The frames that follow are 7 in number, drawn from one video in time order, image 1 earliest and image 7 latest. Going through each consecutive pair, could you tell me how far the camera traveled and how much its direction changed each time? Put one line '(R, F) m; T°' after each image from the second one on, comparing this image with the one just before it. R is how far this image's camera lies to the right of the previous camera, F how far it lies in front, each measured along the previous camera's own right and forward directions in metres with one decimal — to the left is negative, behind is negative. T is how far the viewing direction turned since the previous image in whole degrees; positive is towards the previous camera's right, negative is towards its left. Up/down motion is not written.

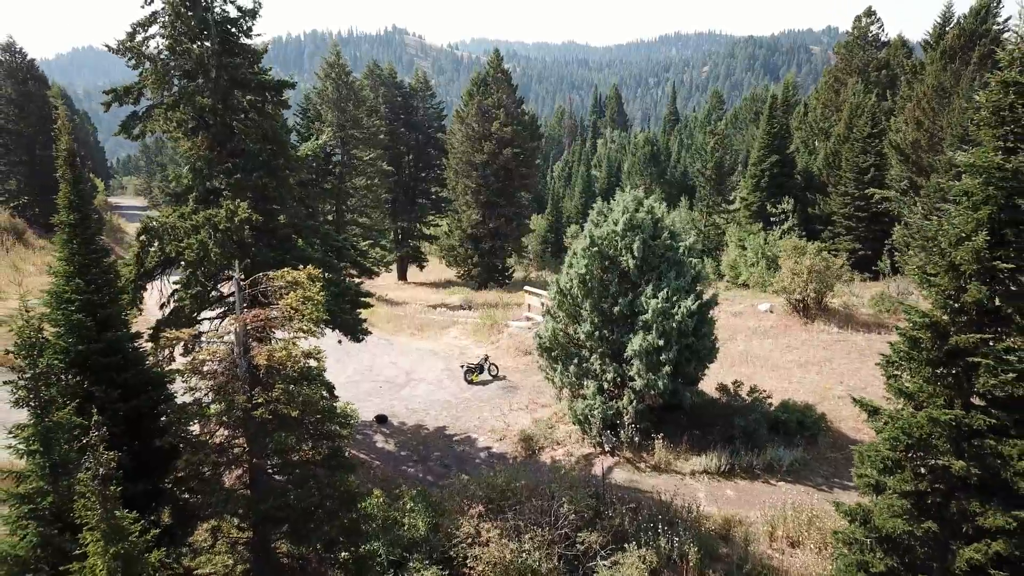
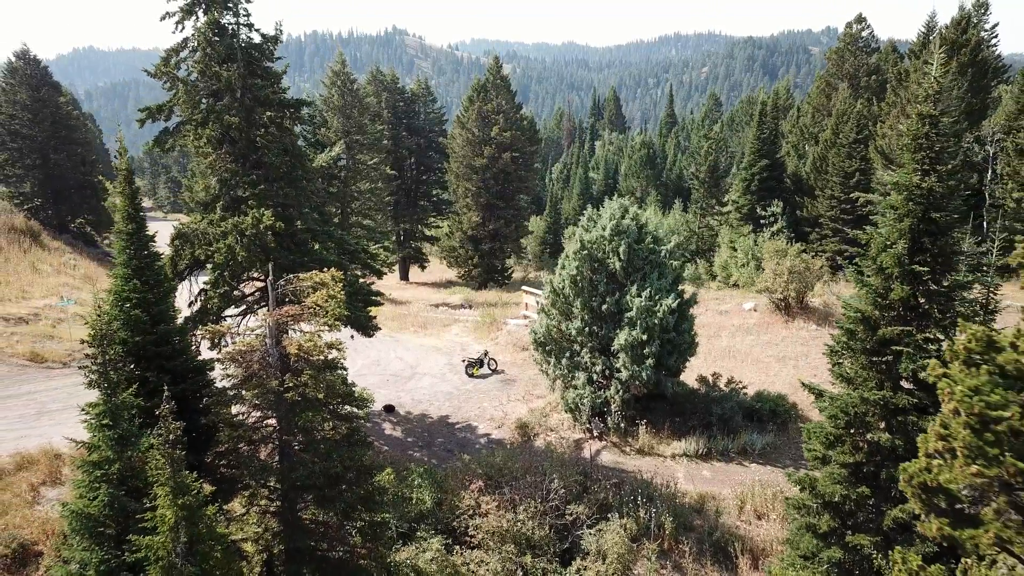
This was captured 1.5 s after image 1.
(+0.1, -1.1) m; 0°
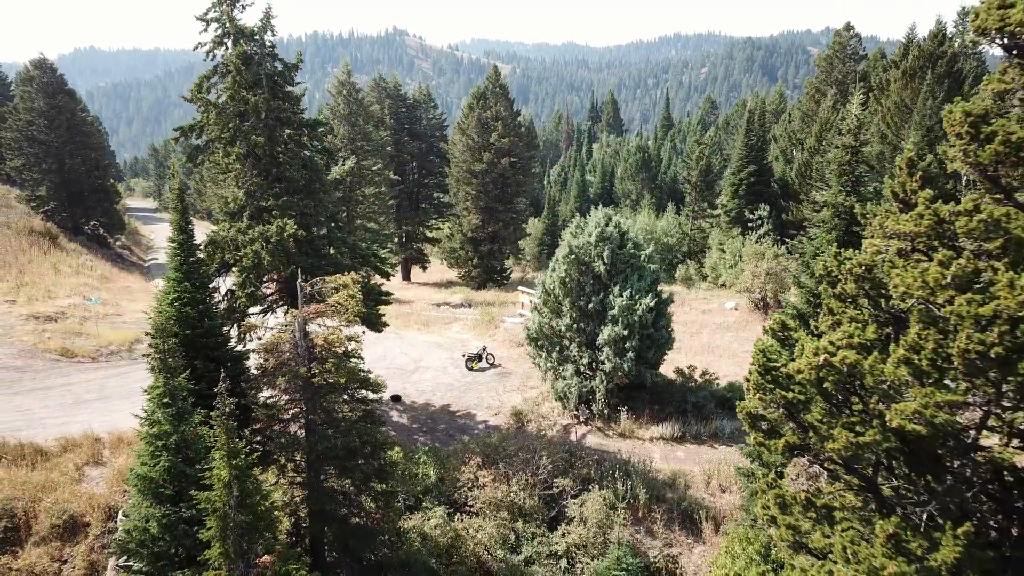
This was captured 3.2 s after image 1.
(+0.1, -1.4) m; 0°
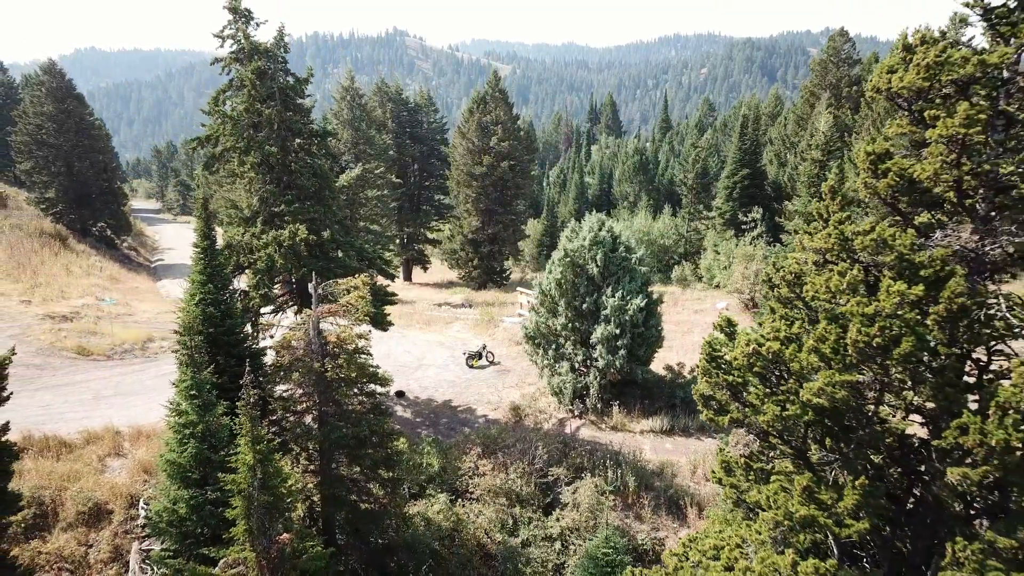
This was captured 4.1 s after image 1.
(+0.1, -0.8) m; 0°
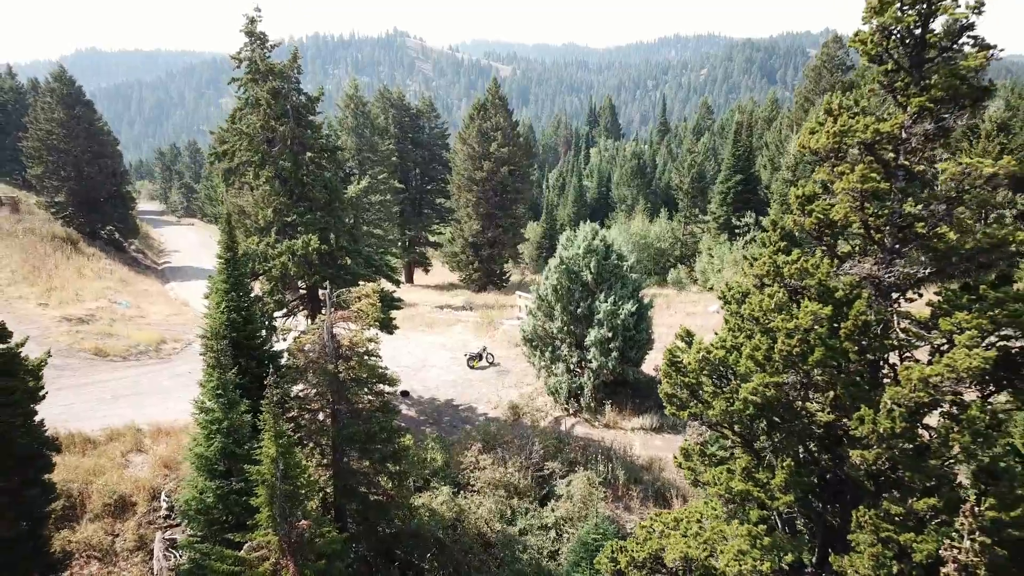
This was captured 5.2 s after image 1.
(0.0, -0.9) m; 0°
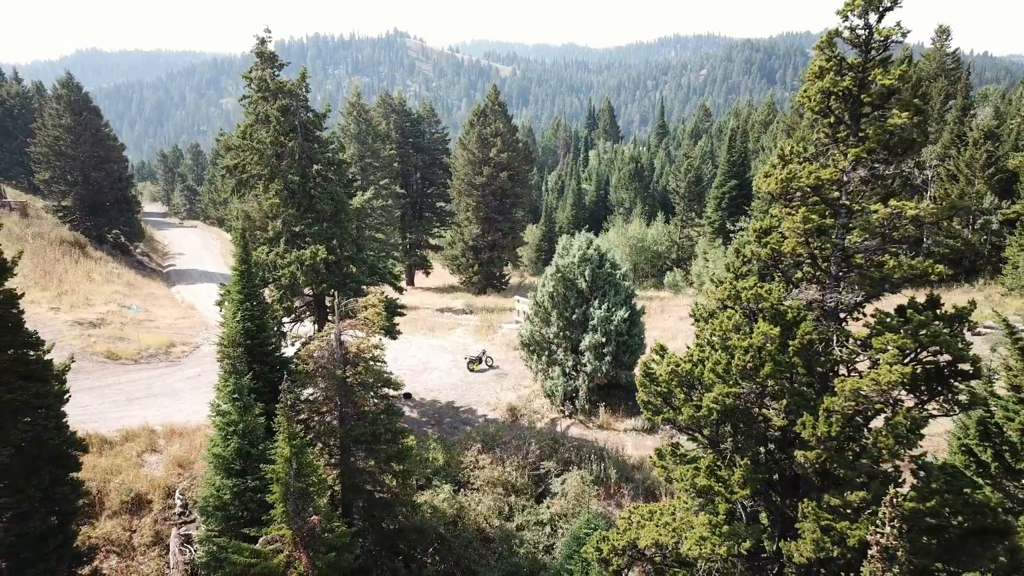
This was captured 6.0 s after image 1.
(+0.1, -0.7) m; 0°
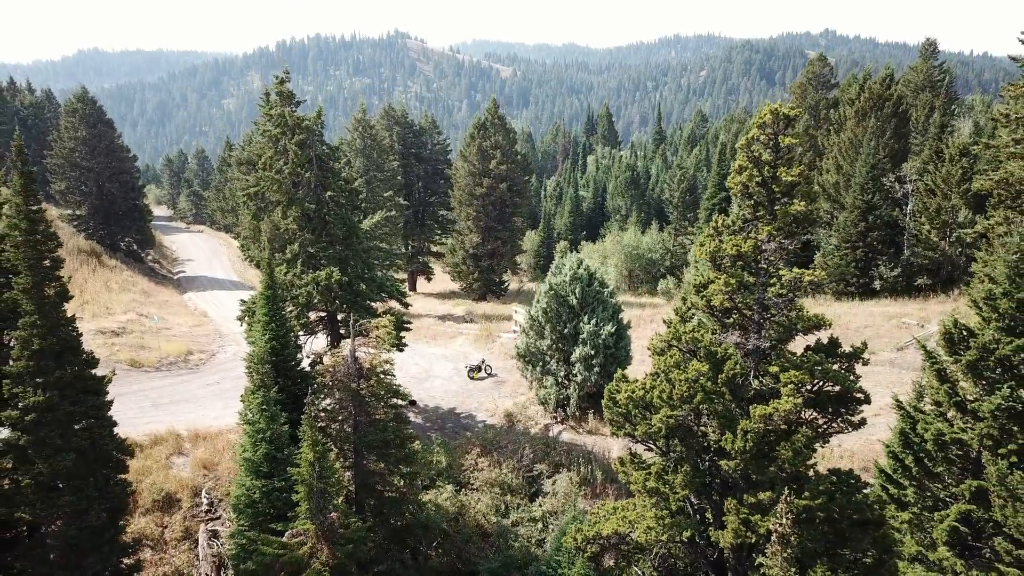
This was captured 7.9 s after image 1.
(+0.1, -1.5) m; 0°
